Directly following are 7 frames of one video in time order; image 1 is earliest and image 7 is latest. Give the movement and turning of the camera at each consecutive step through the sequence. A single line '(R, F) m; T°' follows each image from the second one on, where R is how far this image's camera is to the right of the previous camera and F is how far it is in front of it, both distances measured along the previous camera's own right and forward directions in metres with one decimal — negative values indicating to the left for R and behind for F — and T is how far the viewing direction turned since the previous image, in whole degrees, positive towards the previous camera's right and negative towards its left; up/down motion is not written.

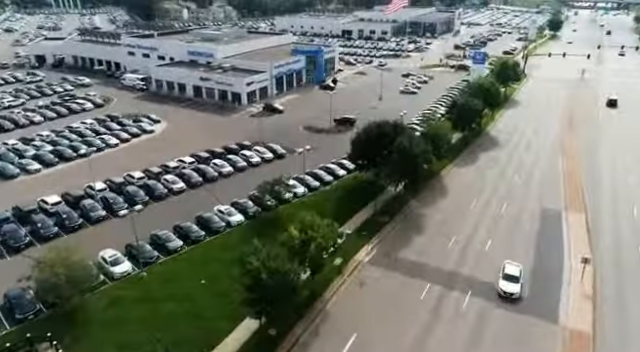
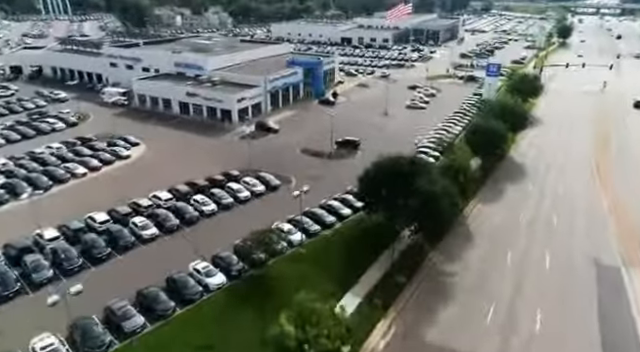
(-0.1, +6.1) m; 0°
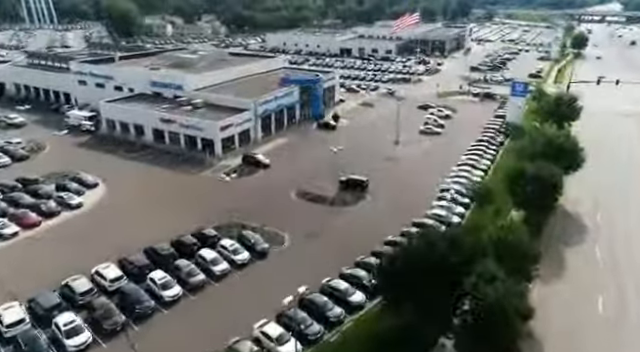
(-0.2, +8.6) m; 0°
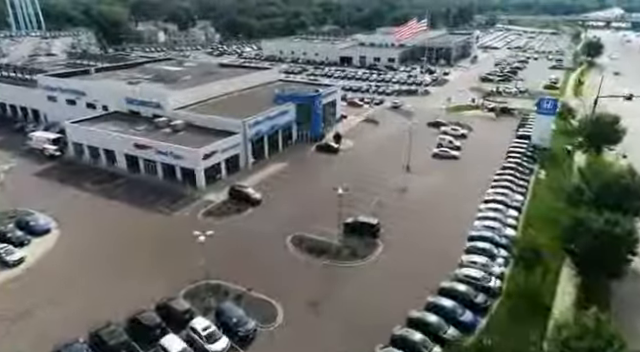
(-0.2, +6.7) m; 0°
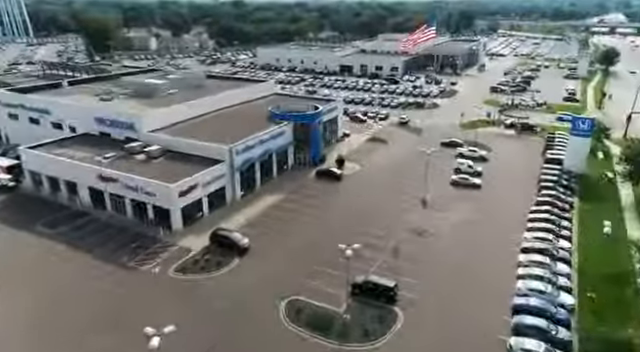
(-0.2, +6.5) m; 0°
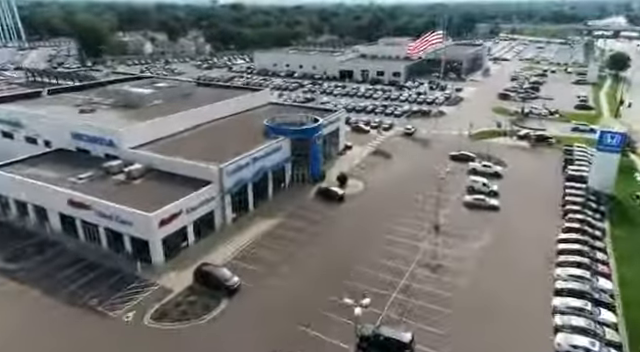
(-0.1, +3.9) m; 0°
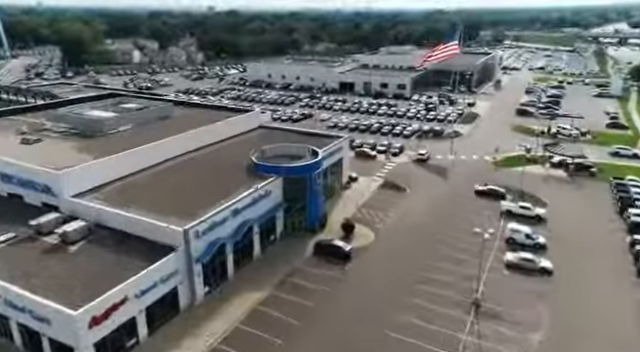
(-0.2, +8.3) m; 0°
